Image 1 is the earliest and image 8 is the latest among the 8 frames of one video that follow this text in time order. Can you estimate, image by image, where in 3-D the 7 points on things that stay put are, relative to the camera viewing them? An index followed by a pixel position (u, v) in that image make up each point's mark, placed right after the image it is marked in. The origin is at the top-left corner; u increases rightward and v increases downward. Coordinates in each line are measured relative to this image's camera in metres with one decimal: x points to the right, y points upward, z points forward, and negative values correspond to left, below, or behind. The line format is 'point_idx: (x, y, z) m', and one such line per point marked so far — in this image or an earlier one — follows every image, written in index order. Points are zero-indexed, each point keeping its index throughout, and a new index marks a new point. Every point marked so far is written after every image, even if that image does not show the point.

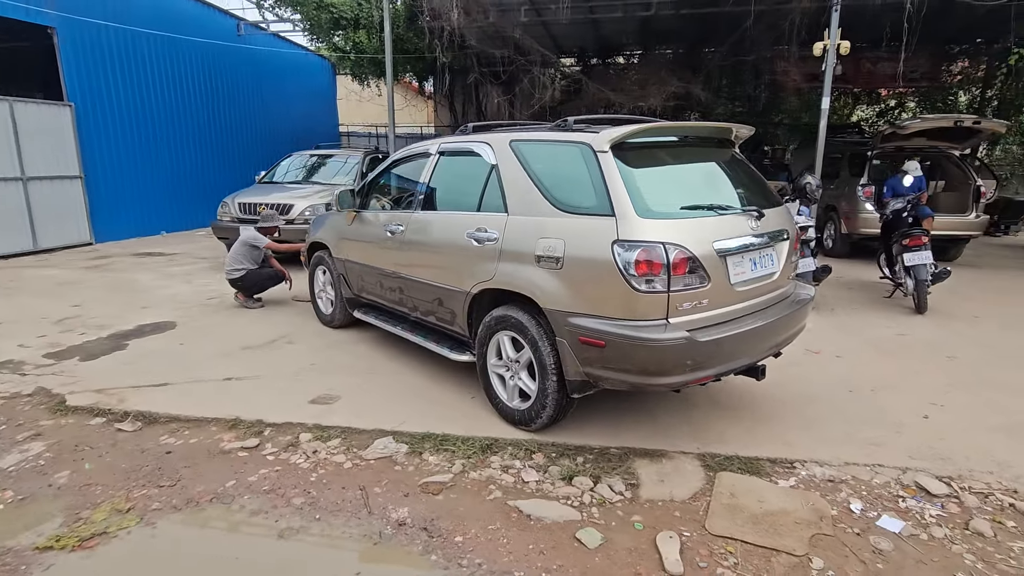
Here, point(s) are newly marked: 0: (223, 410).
0: (-2.0, -0.8, +3.8) m
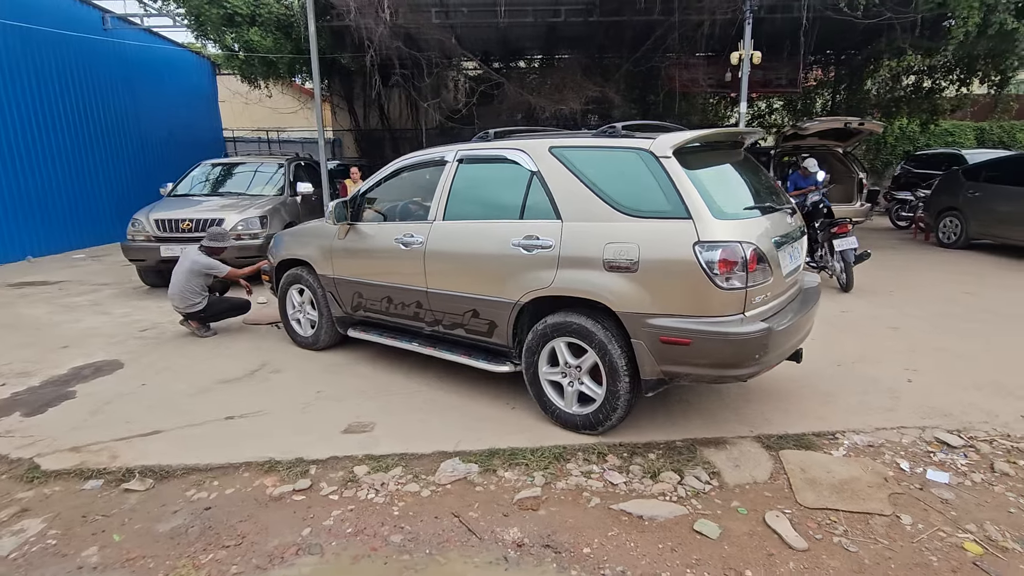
0: (-1.6, -1.0, +3.4) m
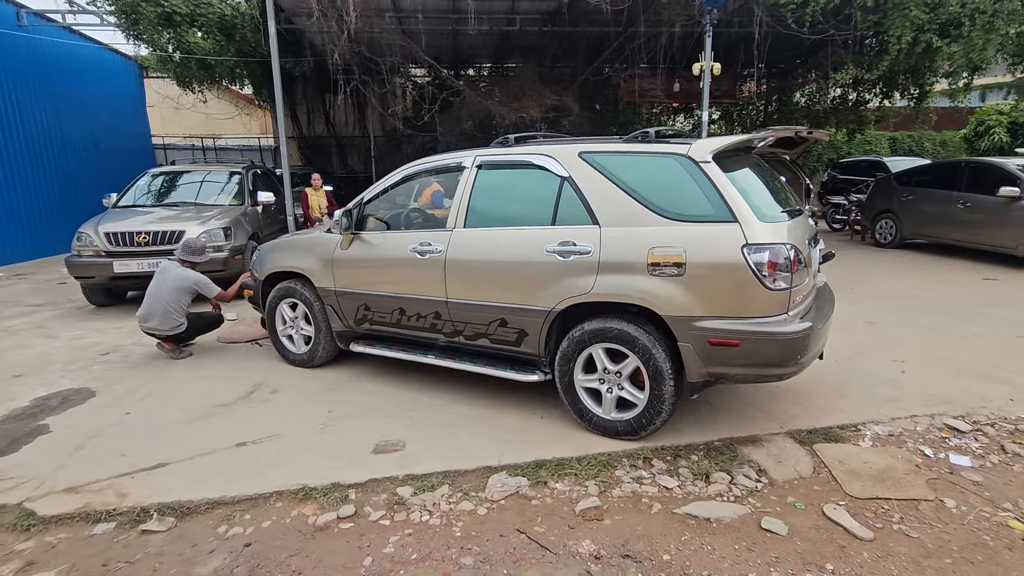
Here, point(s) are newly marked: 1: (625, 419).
0: (-1.4, -1.1, +3.1) m
1: (+0.7, -0.8, +3.4) m
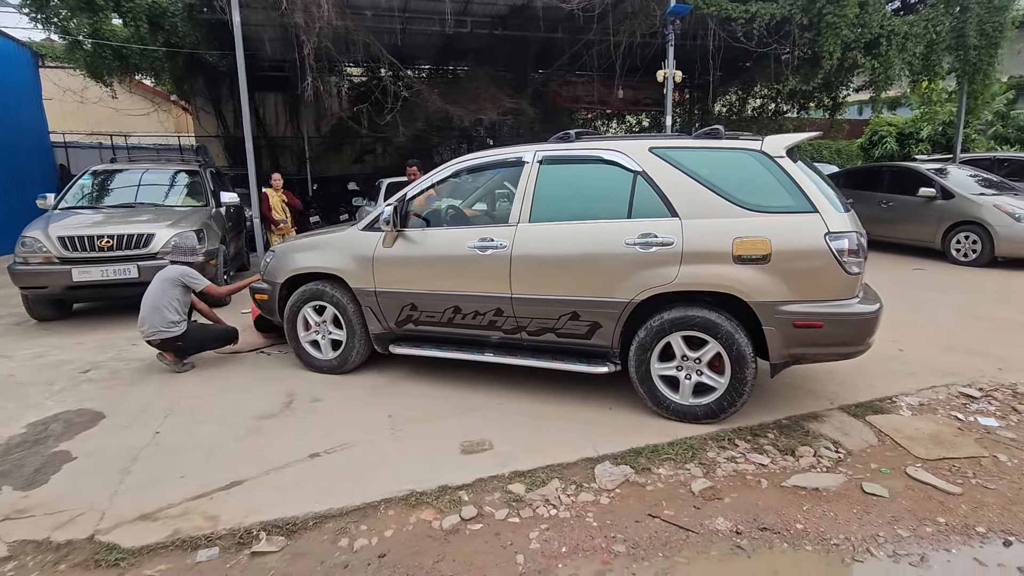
0: (-0.8, -1.0, +3.0) m
1: (+1.2, -0.7, +3.5) m
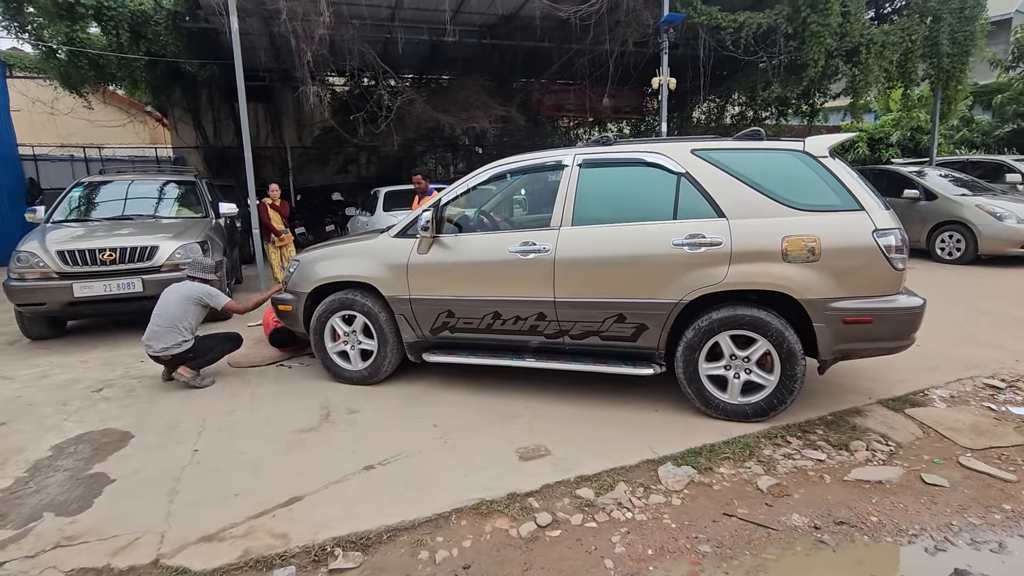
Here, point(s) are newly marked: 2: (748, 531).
0: (-0.4, -1.1, +2.9) m
1: (+1.5, -0.7, +3.5) m
2: (+1.1, -1.1, +2.6) m
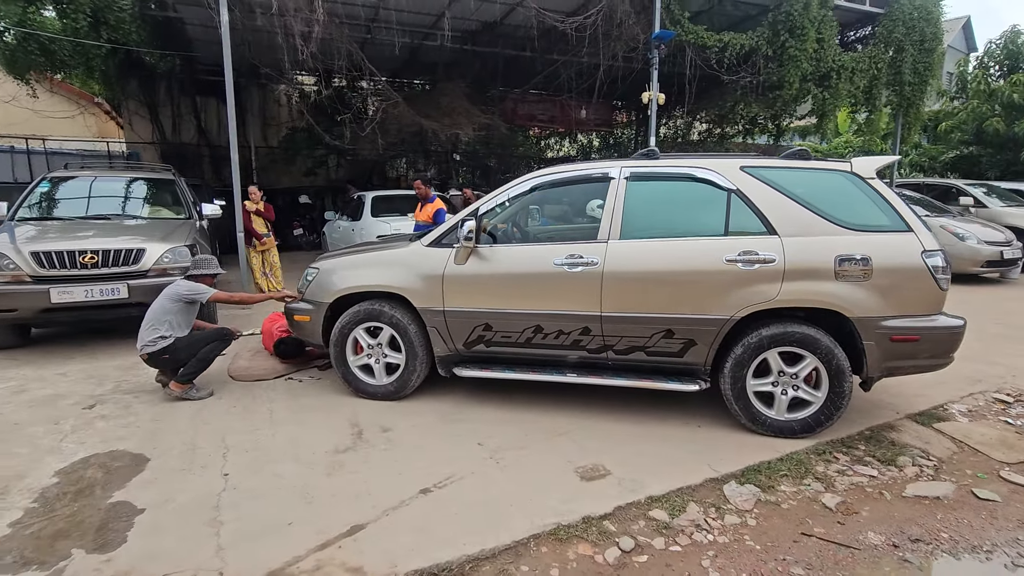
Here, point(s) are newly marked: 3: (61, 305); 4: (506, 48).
0: (0.0, -1.1, +2.8) m
1: (+1.8, -0.8, +3.6) m
2: (+1.5, -1.2, +2.6) m
3: (-4.1, -0.2, +5.1) m
4: (-0.1, +5.1, +11.9) m
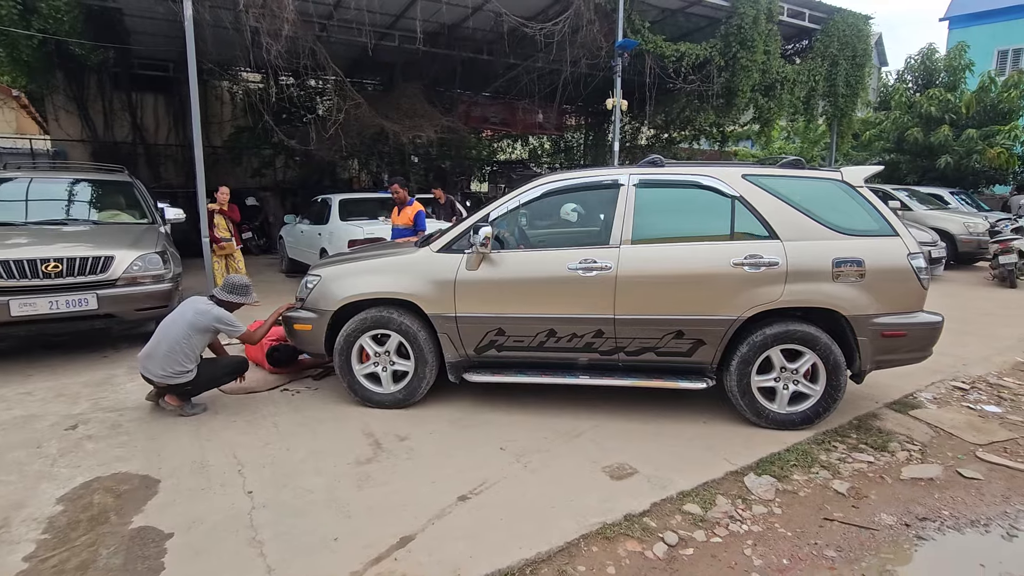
0: (+0.2, -1.2, +2.8) m
1: (+2.0, -0.8, +3.8) m
2: (+1.7, -1.2, +2.8) m
3: (-4.1, -0.3, +4.7) m
4: (-0.9, +5.0, +11.9) m
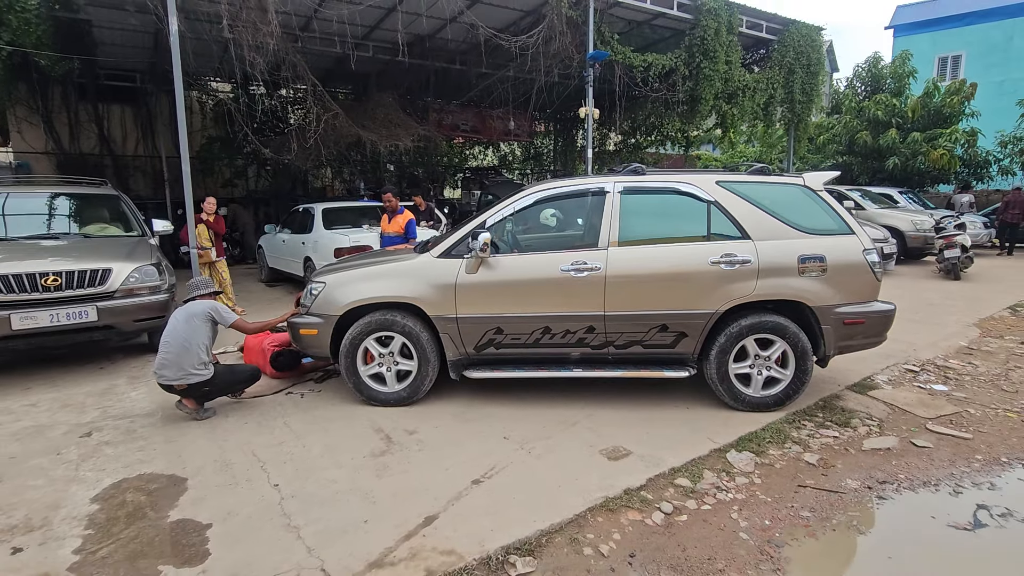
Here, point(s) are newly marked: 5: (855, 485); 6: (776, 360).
0: (+0.3, -1.2, +3.1) m
1: (+2.0, -0.8, +4.2) m
2: (+1.8, -1.2, +3.2) m
3: (-4.2, -0.4, +4.8) m
4: (-1.5, +4.9, +12.2) m
5: (+2.0, -1.2, +3.3) m
6: (+2.0, -0.5, +4.2) m
